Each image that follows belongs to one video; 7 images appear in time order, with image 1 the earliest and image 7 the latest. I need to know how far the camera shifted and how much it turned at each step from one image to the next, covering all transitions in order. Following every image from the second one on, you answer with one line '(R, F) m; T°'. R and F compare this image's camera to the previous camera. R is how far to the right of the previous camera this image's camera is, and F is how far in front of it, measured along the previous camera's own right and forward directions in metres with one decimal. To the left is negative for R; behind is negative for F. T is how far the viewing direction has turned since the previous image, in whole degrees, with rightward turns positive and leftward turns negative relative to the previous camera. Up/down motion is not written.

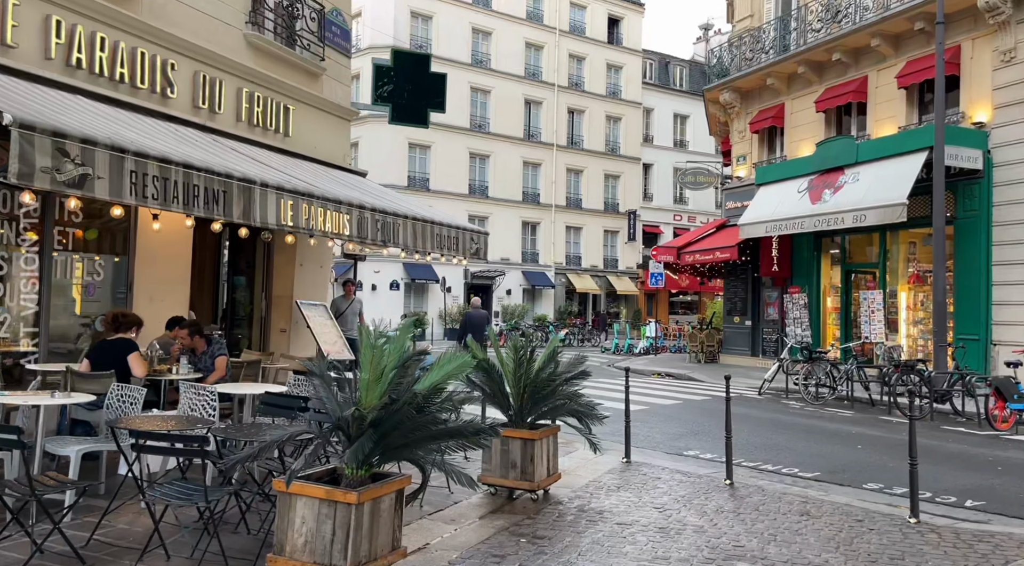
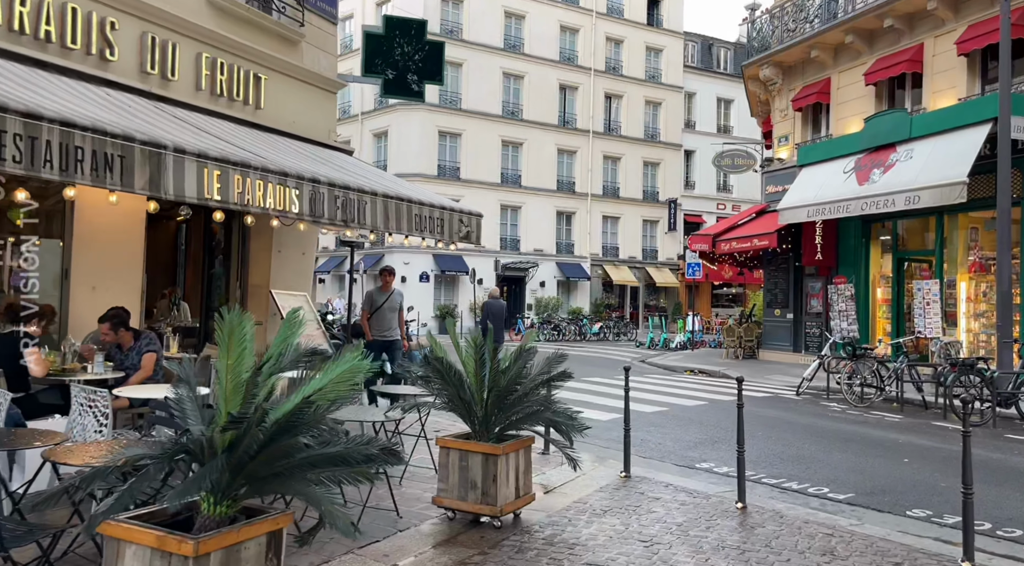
(+0.6, +1.1) m; -3°
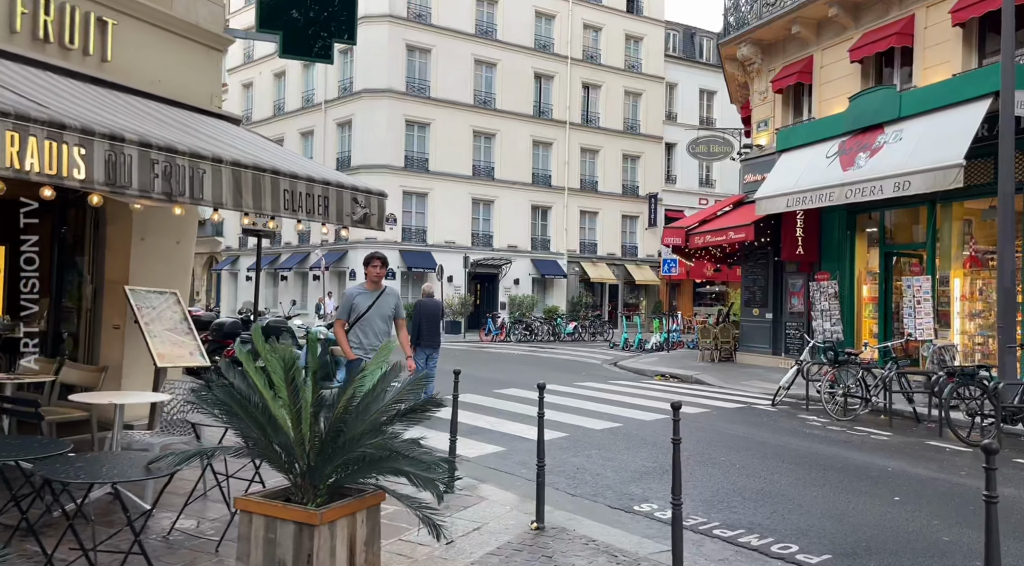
(+0.8, +1.6) m; +1°
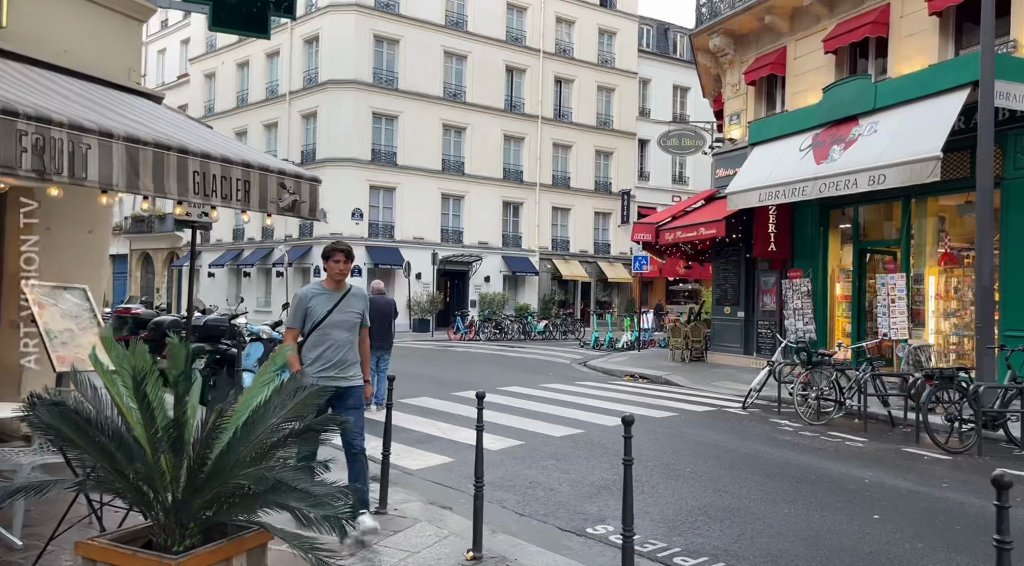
(+0.3, +0.7) m; +2°
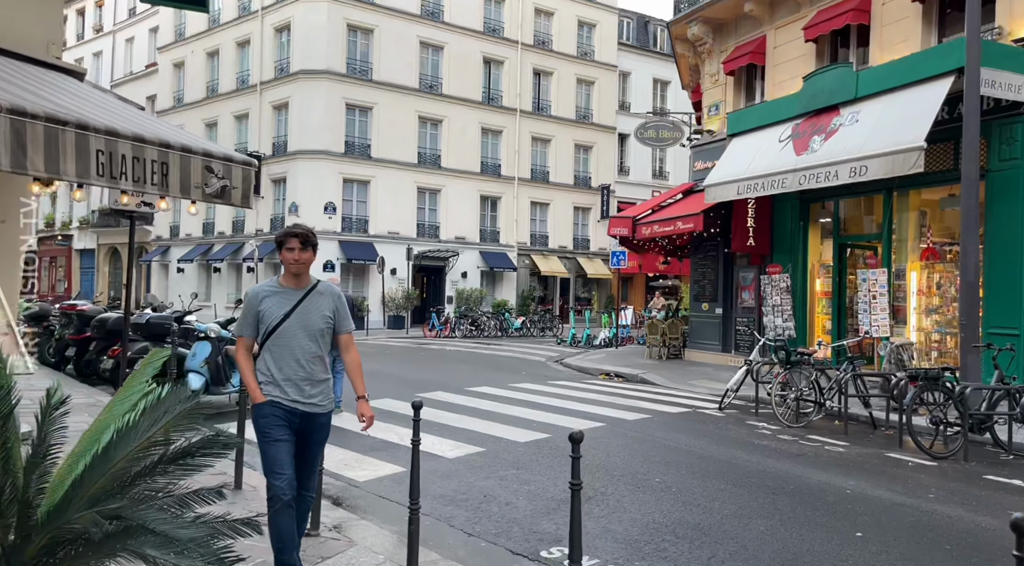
(+0.2, +0.6) m; +1°
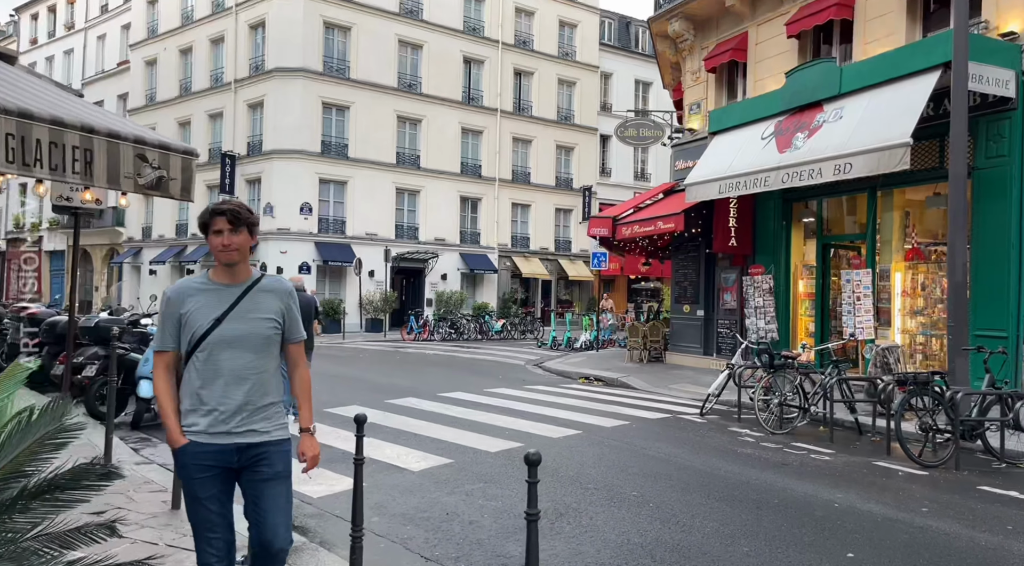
(+0.1, +0.5) m; +1°
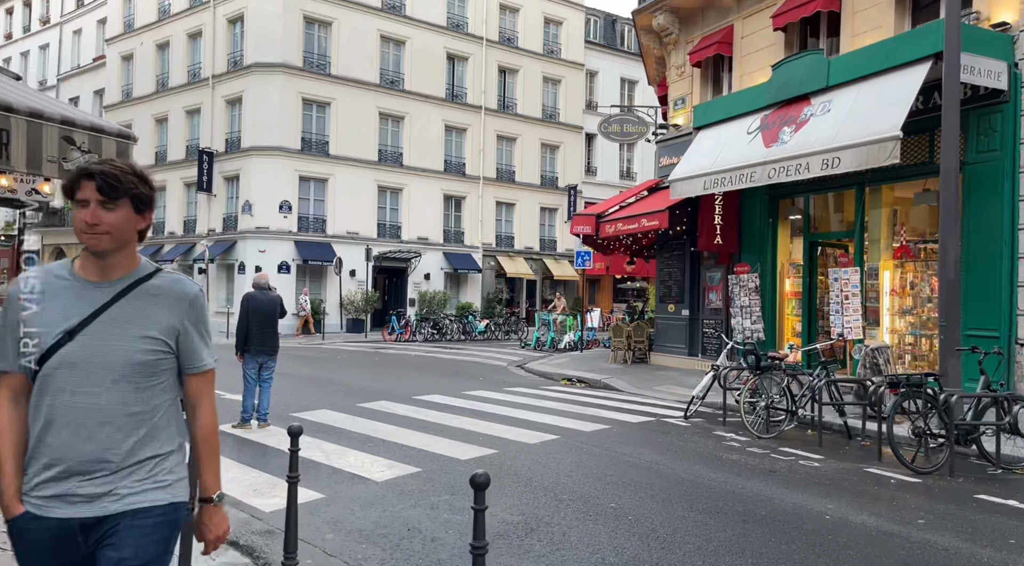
(+0.1, +0.4) m; +1°
